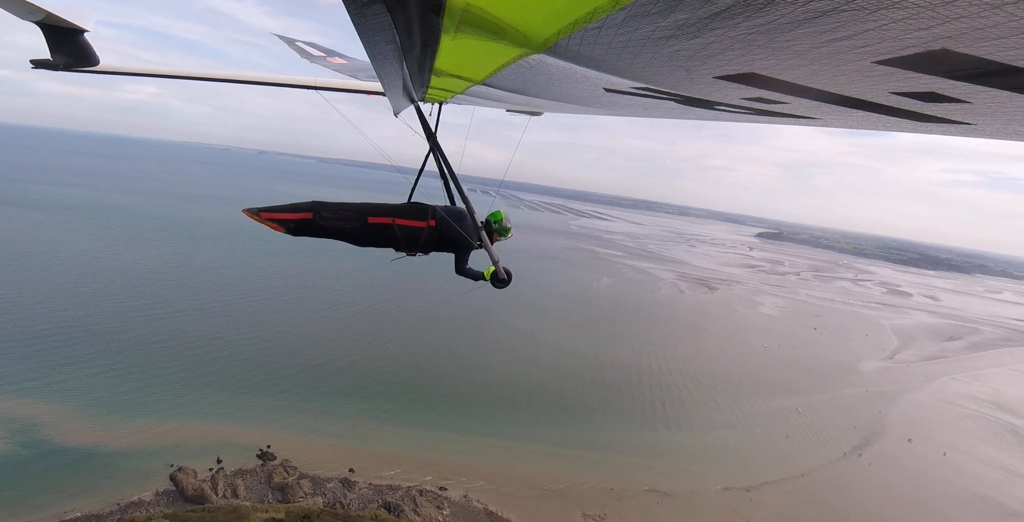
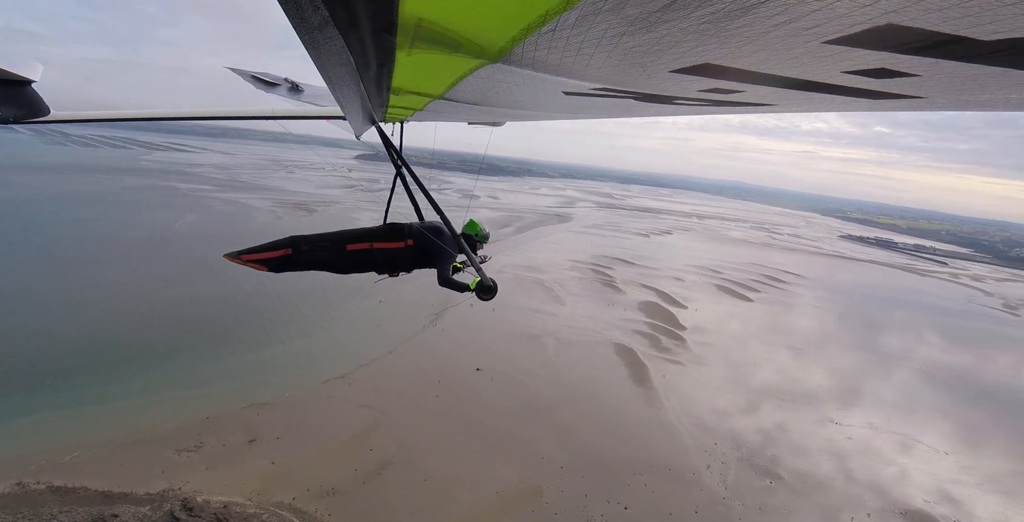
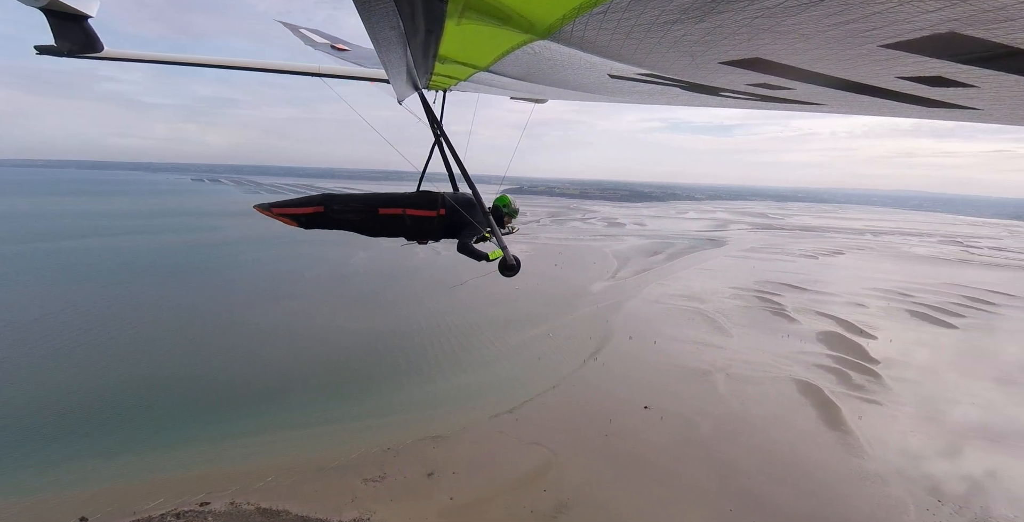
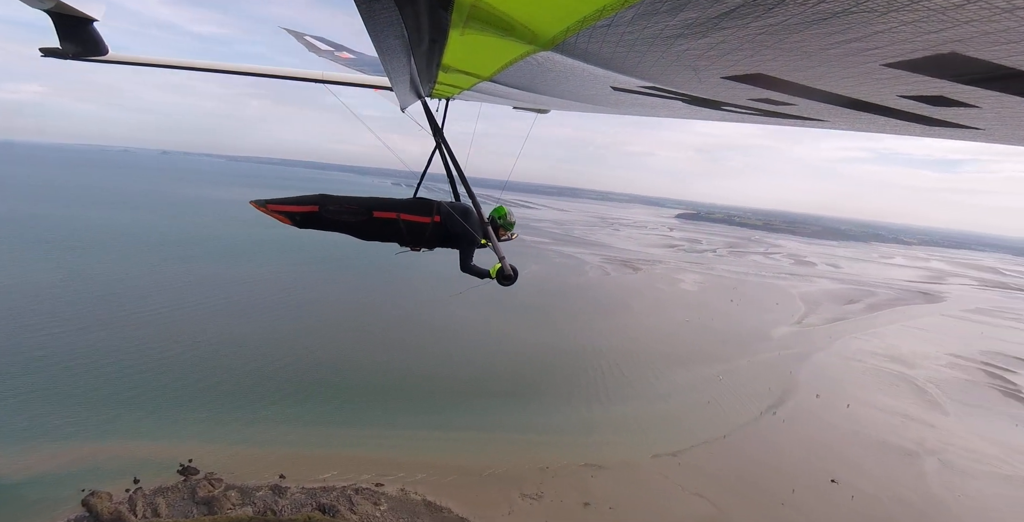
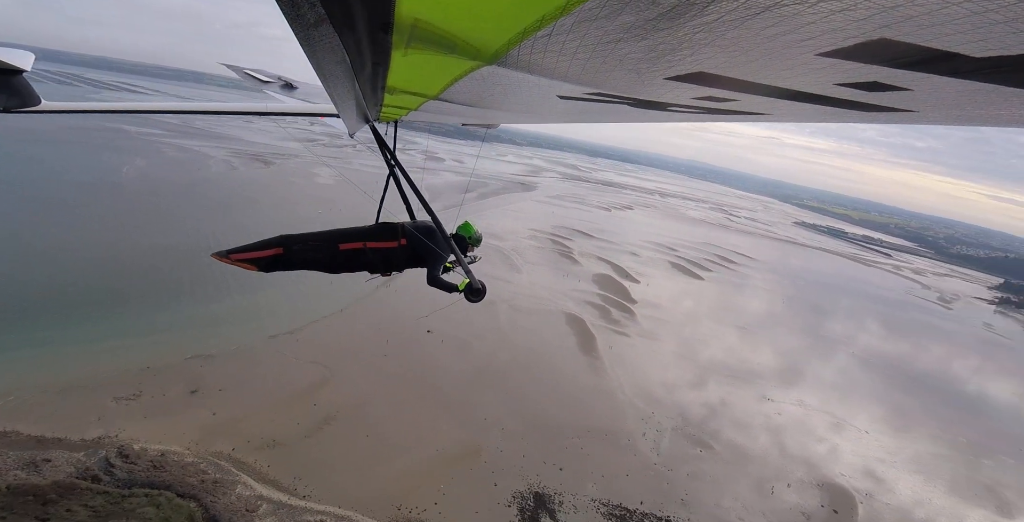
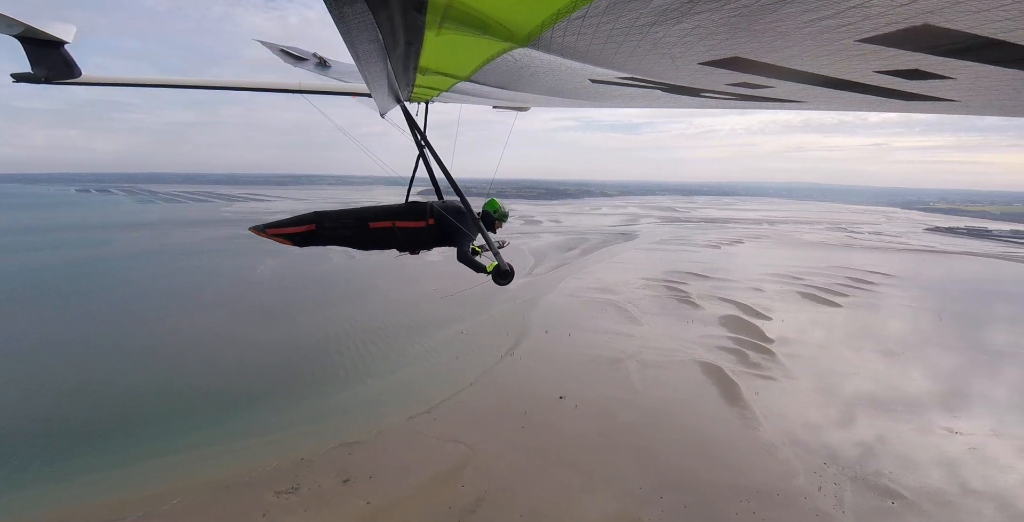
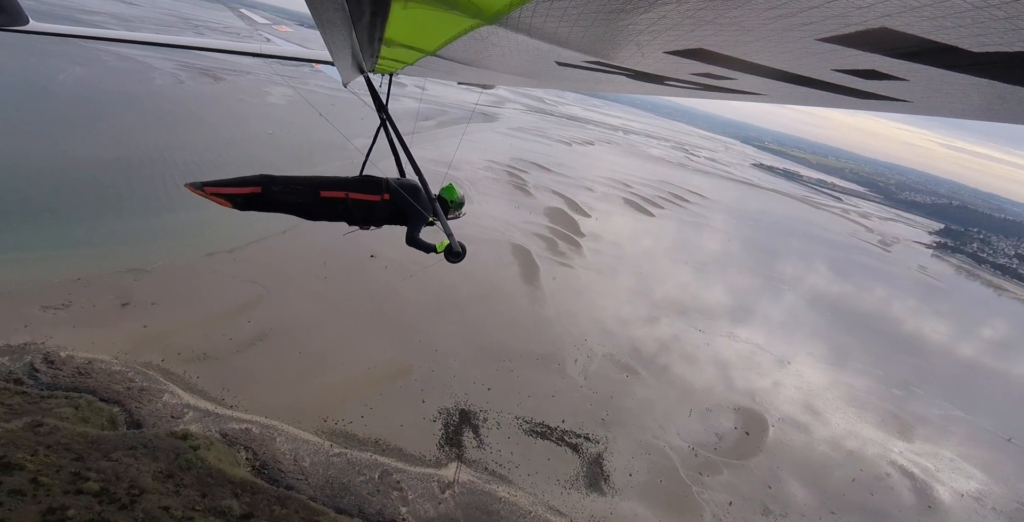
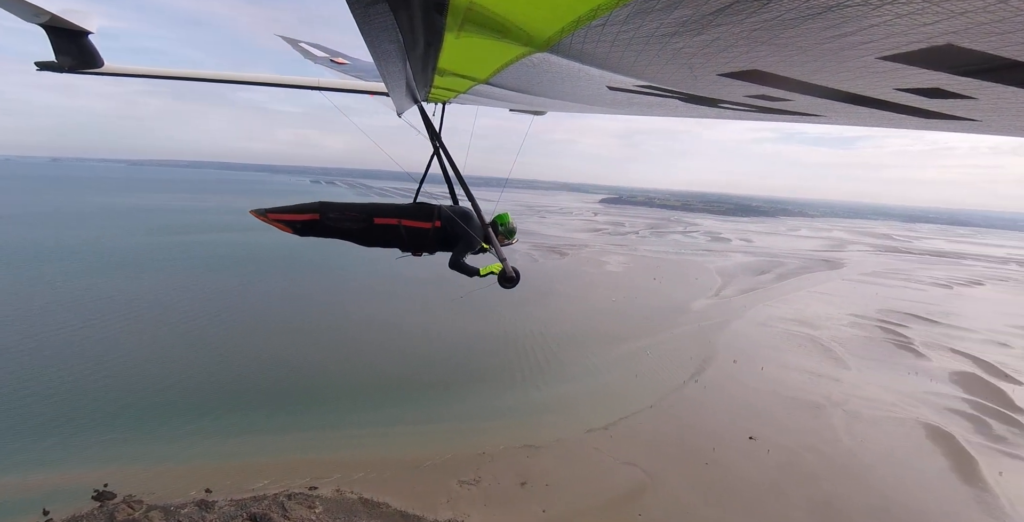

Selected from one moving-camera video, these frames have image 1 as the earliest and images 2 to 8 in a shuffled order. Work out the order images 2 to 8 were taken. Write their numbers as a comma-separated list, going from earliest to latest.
4, 8, 3, 6, 2, 5, 7
